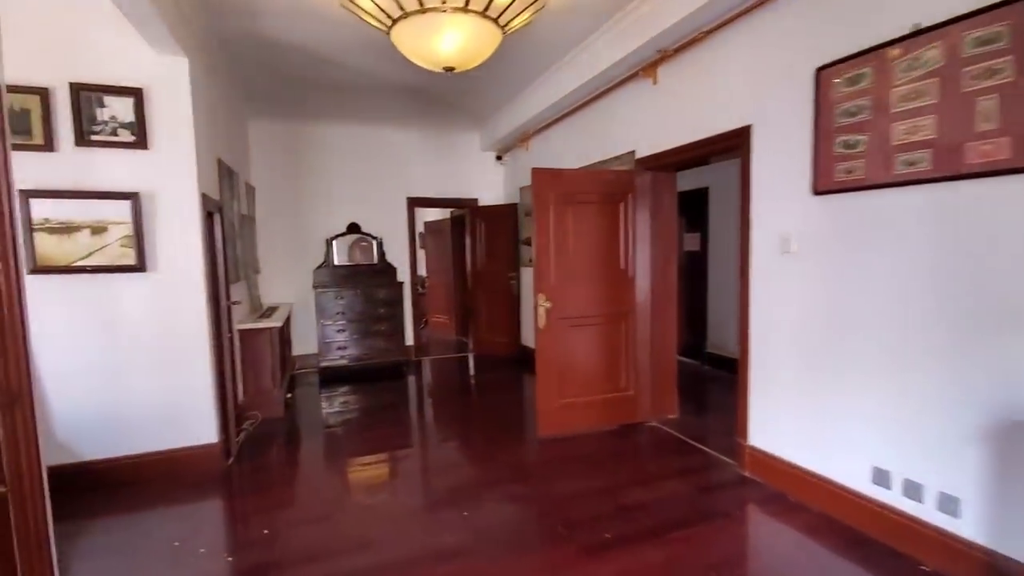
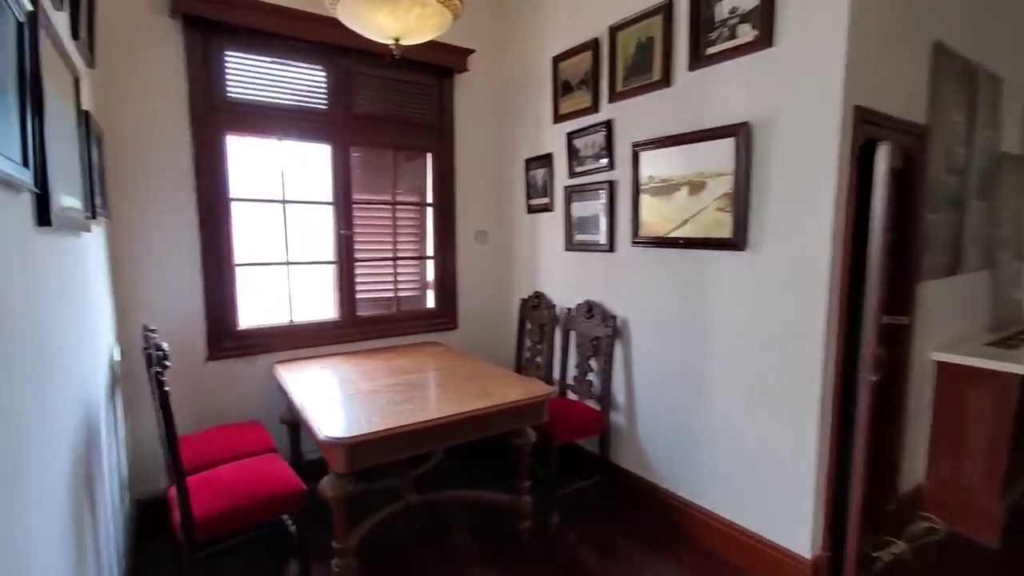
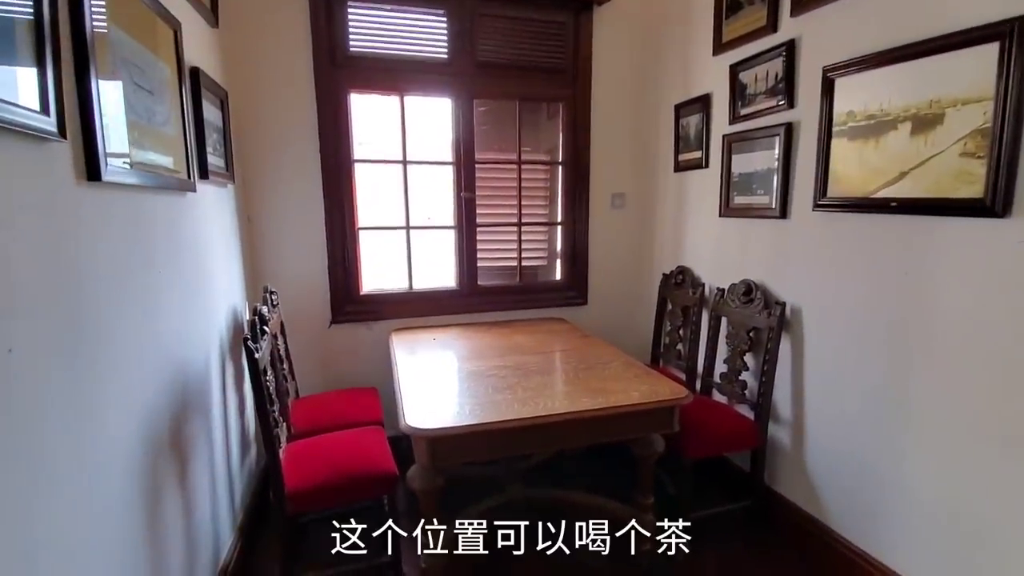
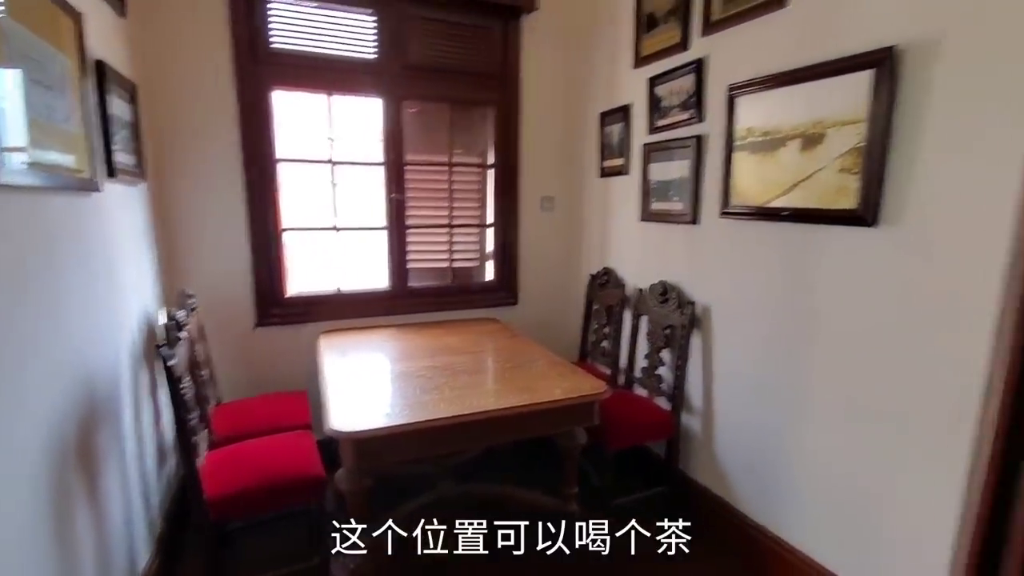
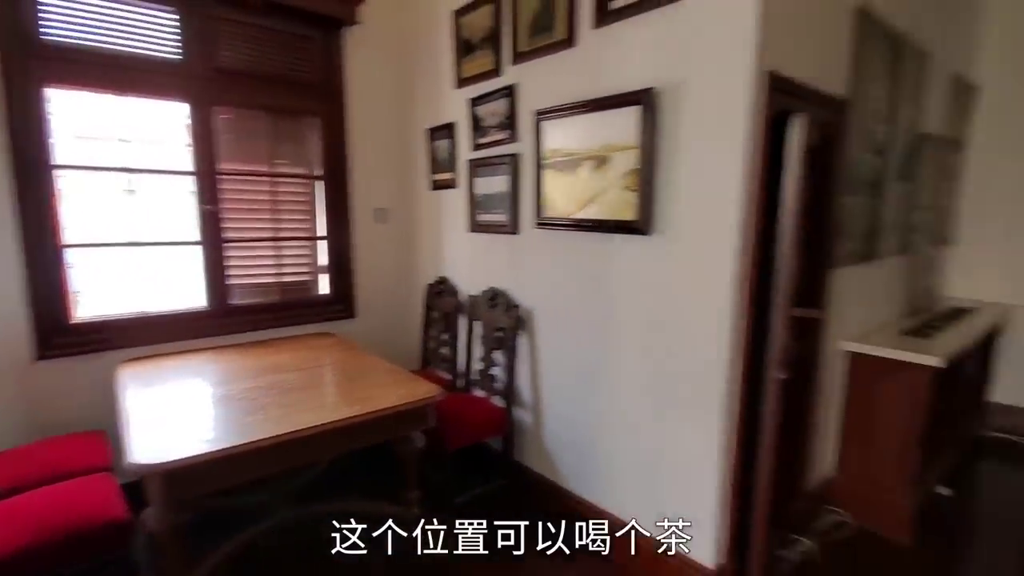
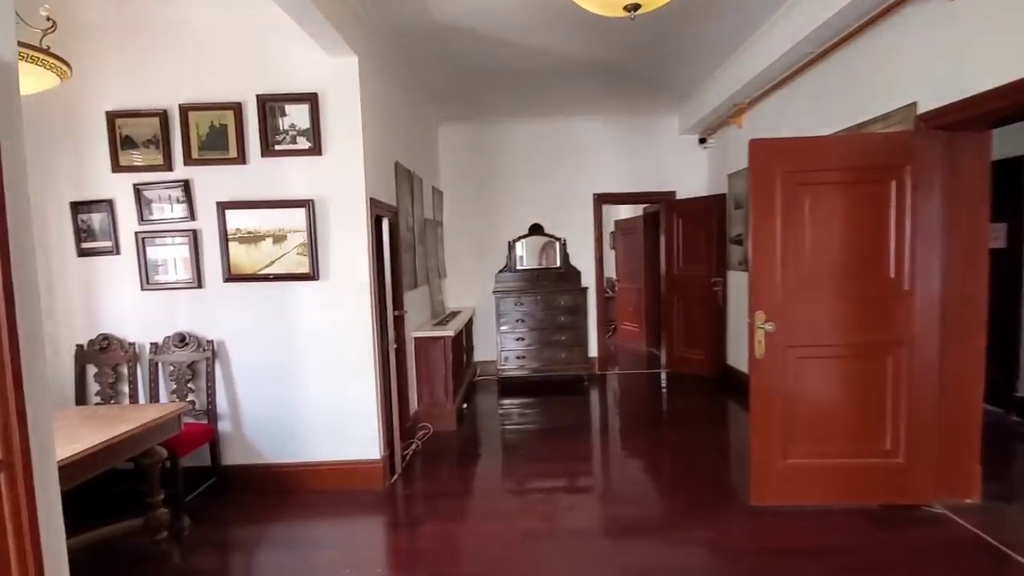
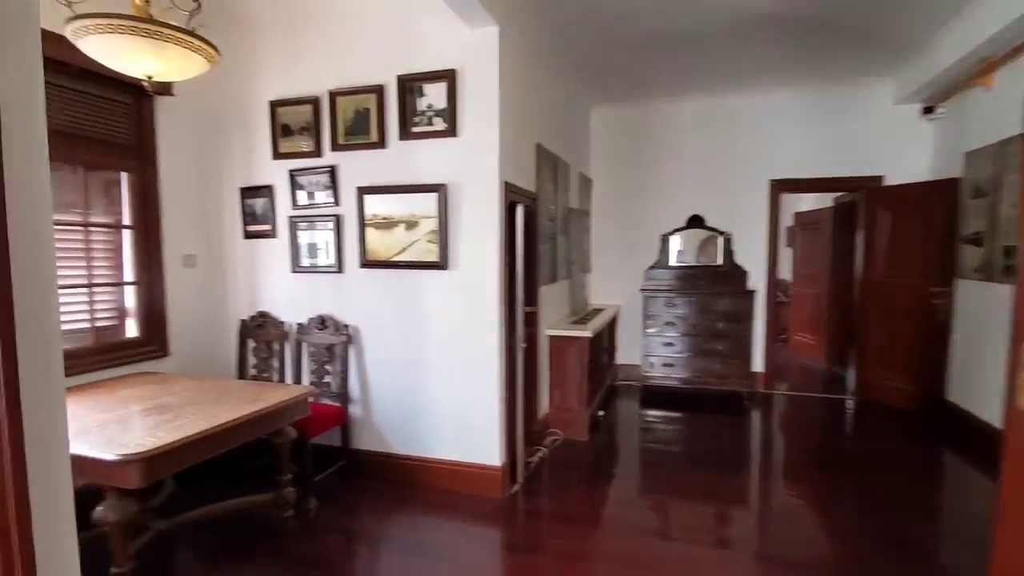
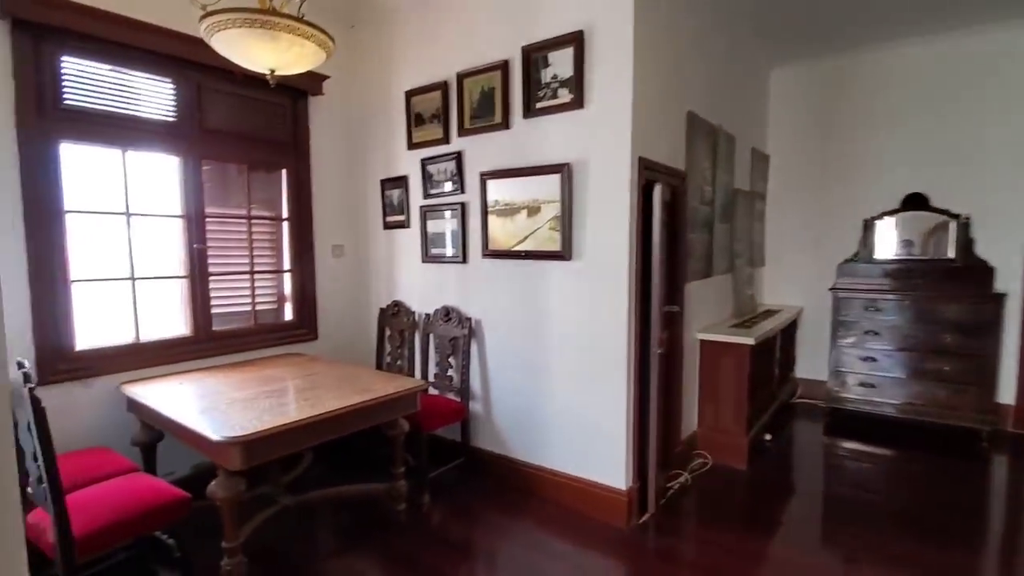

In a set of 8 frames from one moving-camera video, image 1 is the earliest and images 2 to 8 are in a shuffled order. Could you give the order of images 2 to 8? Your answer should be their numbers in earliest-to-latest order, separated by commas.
6, 7, 8, 2, 3, 4, 5
